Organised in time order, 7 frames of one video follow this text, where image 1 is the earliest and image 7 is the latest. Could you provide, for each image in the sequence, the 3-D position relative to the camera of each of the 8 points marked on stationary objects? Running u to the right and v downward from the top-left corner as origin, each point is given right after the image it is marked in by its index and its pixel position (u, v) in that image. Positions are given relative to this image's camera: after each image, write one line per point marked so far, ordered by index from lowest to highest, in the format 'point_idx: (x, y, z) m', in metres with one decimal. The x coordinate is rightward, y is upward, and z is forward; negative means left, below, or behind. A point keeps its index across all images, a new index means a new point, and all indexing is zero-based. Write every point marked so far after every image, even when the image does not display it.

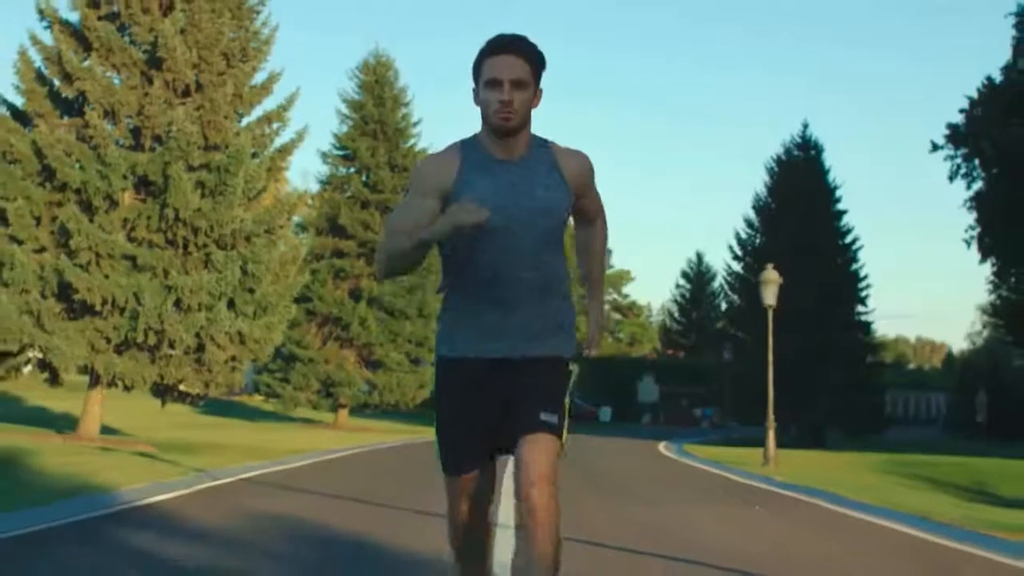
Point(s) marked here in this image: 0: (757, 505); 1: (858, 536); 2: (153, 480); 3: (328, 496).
0: (+3.3, -2.9, +20.0) m
1: (+3.9, -2.7, +16.5) m
2: (-4.5, -2.4, +18.6) m
3: (-2.0, -2.3, +16.2) m
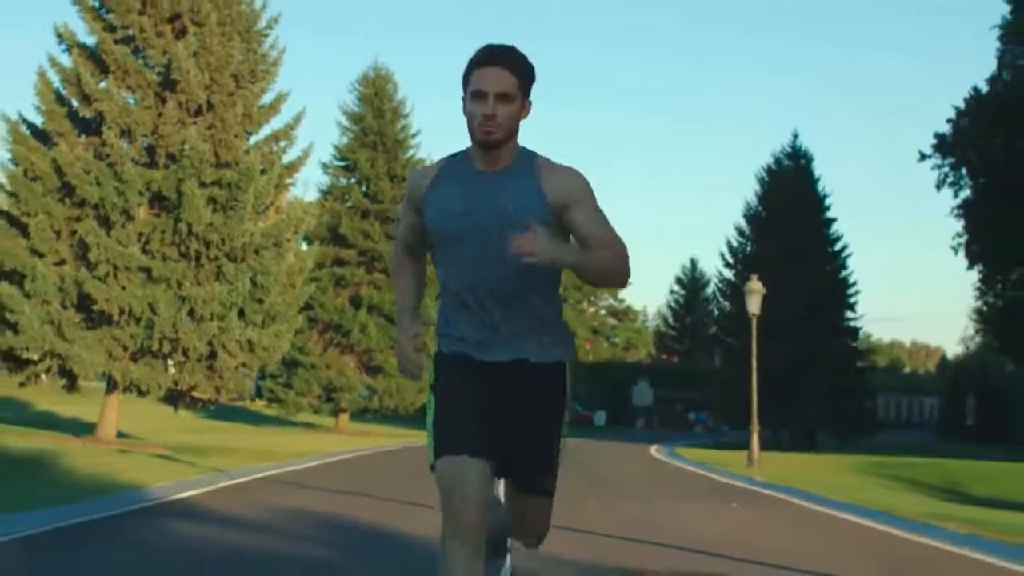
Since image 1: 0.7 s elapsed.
0: (+3.3, -3.1, +21.5) m
1: (+3.9, -2.9, +17.9) m
2: (-4.6, -2.6, +20.0) m
3: (-2.0, -2.5, +17.7) m
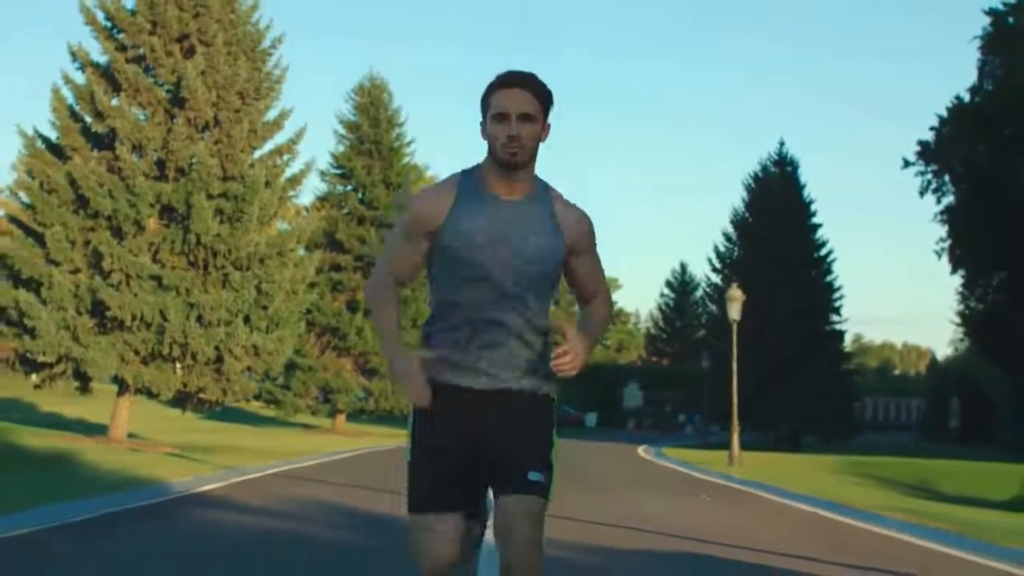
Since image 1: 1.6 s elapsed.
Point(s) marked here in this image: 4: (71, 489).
0: (+3.1, -3.3, +23.1) m
1: (+3.7, -3.1, +19.5) m
2: (-4.7, -2.7, +21.6) m
3: (-2.1, -2.6, +19.2) m
4: (-5.7, -2.6, +19.0) m
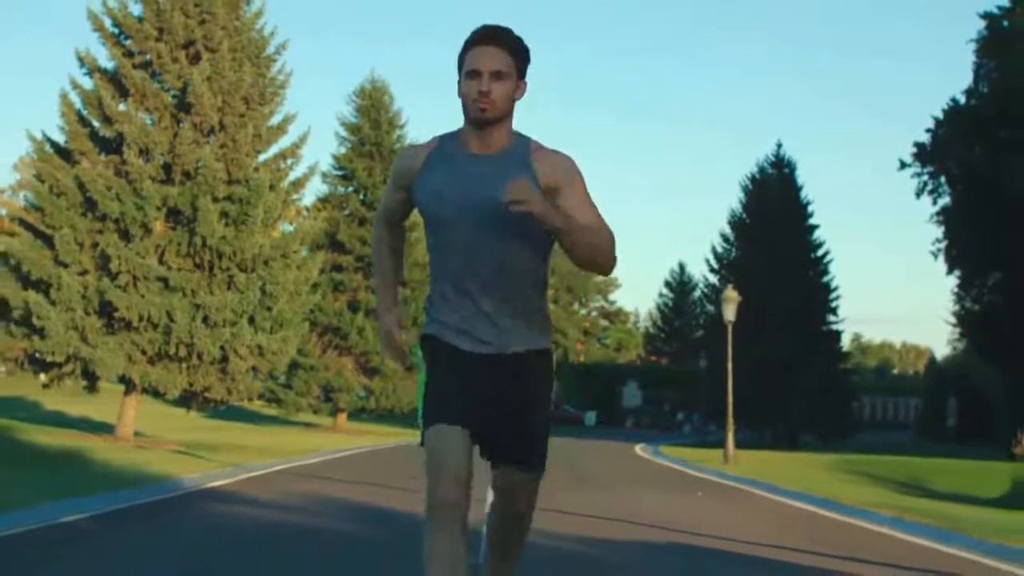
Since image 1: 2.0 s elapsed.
0: (+3.1, -3.3, +23.7) m
1: (+3.7, -3.1, +20.1) m
2: (-4.7, -2.8, +22.2) m
3: (-2.2, -2.6, +19.9) m
4: (-5.7, -2.6, +19.7) m
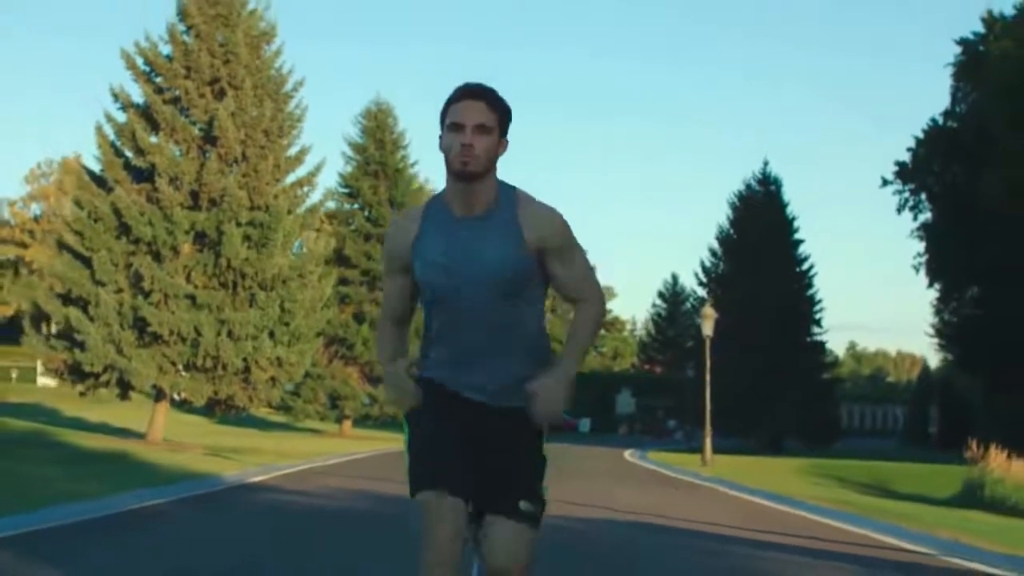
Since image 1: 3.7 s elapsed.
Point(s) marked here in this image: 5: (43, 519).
0: (+3.0, -3.7, +26.8) m
1: (+3.7, -3.5, +23.2) m
2: (-4.8, -3.1, +25.2) m
3: (-2.2, -3.0, +22.9) m
4: (-5.8, -2.9, +22.7) m
5: (-5.4, -2.7, +17.2) m
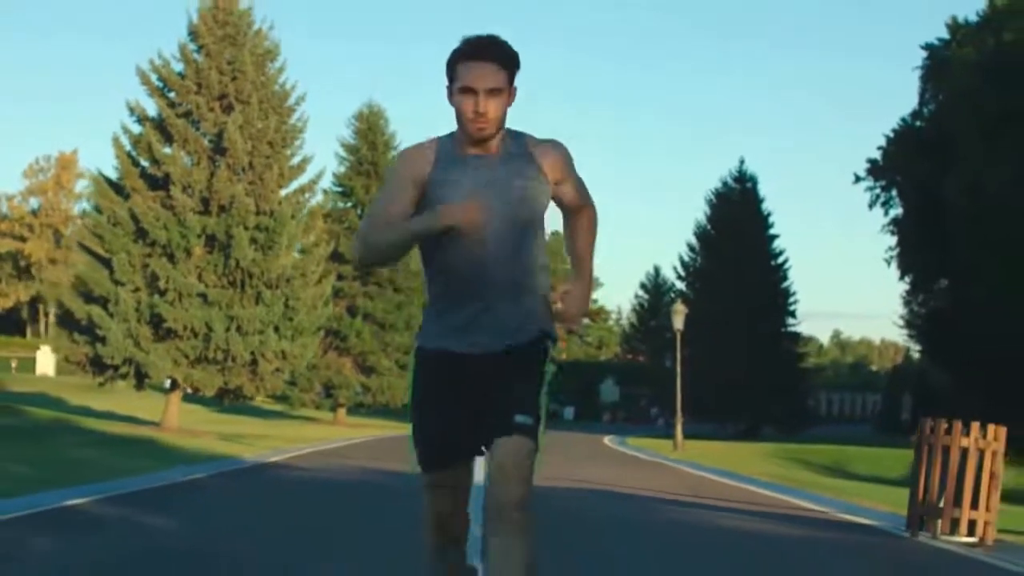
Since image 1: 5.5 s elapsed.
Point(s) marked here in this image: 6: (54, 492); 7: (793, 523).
0: (+2.8, -3.7, +29.9) m
1: (+3.4, -3.5, +26.3) m
2: (-5.1, -3.2, +28.3) m
3: (-2.5, -3.0, +26.0) m
4: (-6.0, -3.0, +25.7) m
5: (-5.6, -2.8, +20.2) m
6: (-6.0, -2.7, +19.4) m
7: (+3.1, -2.6, +16.0) m
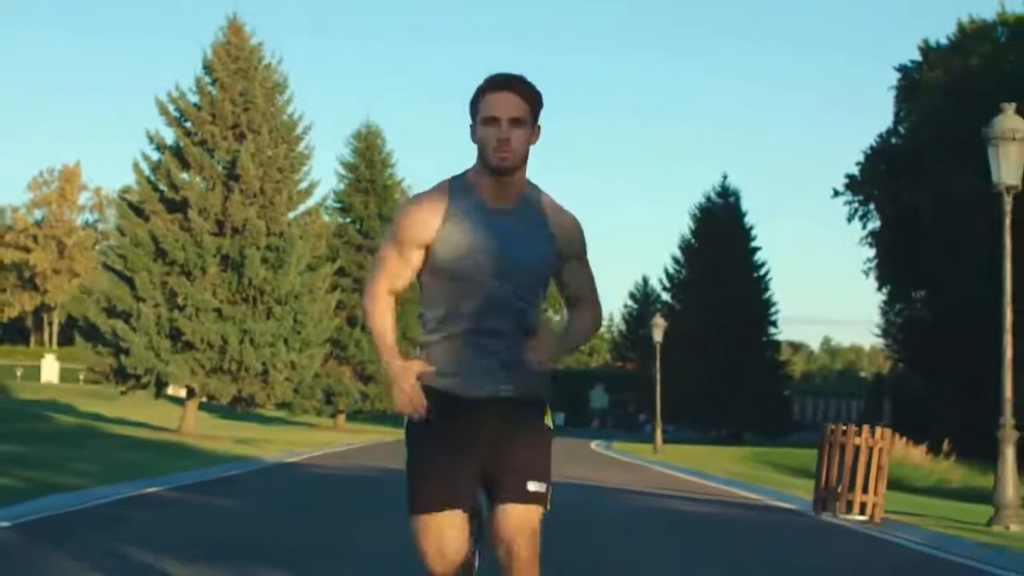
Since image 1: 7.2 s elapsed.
0: (+2.6, -4.1, +33.0) m
1: (+3.2, -3.9, +29.4) m
2: (-5.3, -3.6, +31.4) m
3: (-2.7, -3.4, +29.0) m
4: (-6.2, -3.4, +28.8) m
5: (-5.8, -3.1, +23.3) m
6: (-6.1, -3.0, +22.5) m
7: (+3.0, -2.9, +19.1) m
